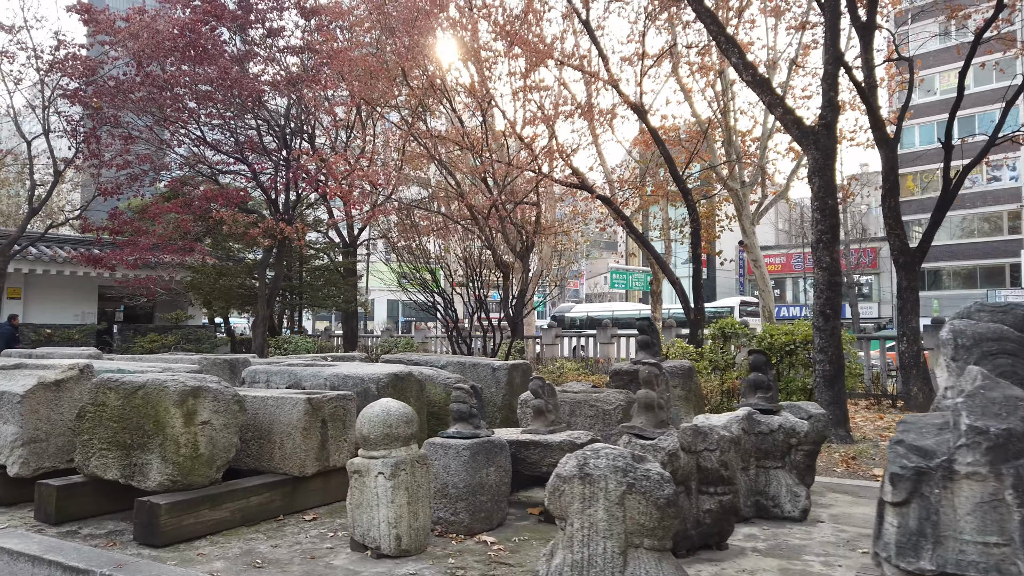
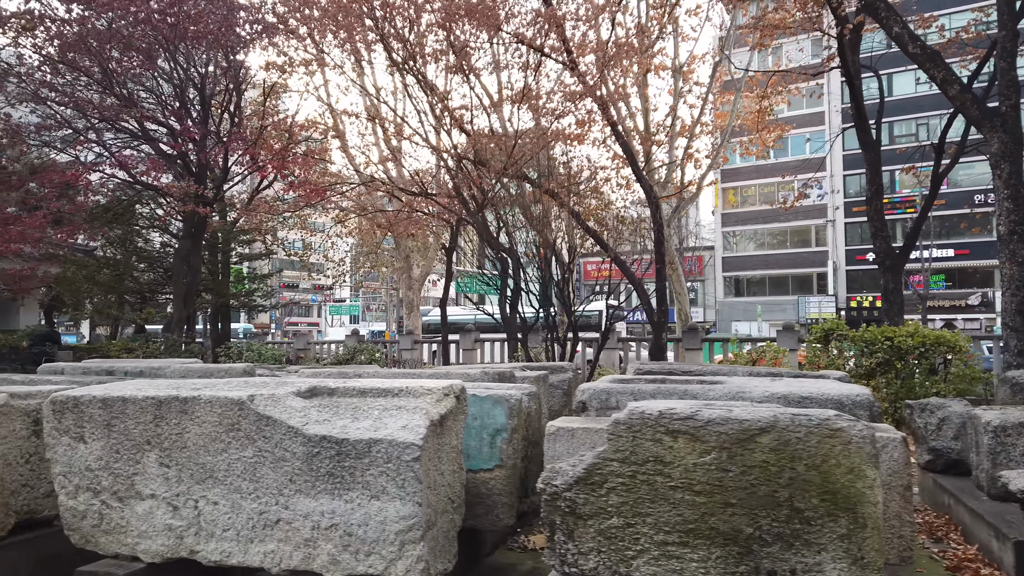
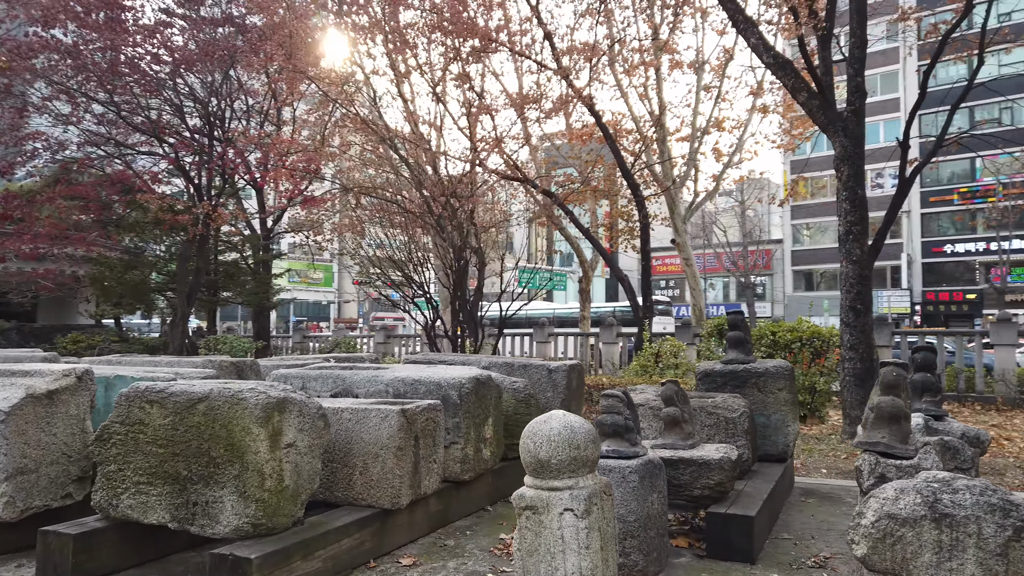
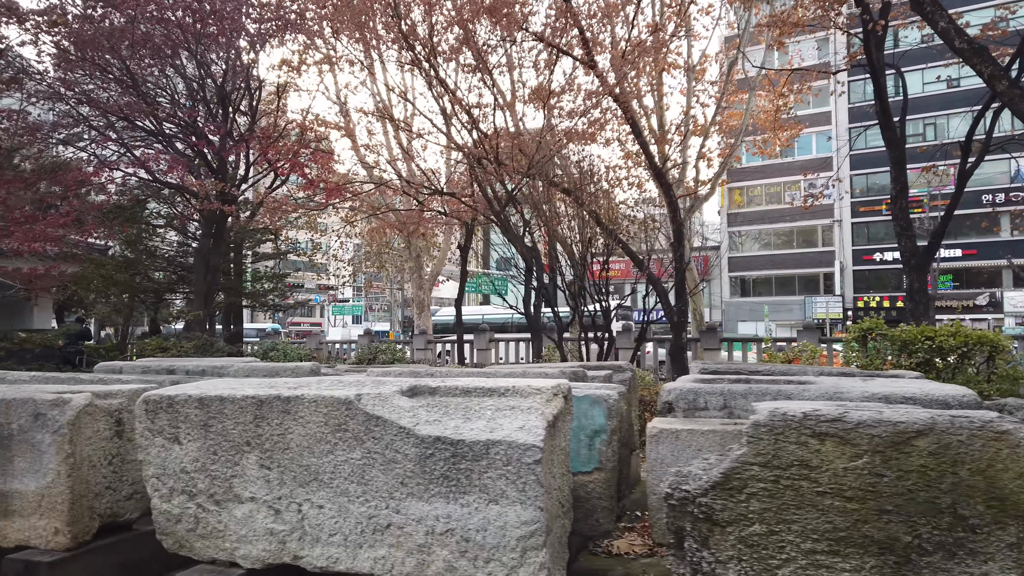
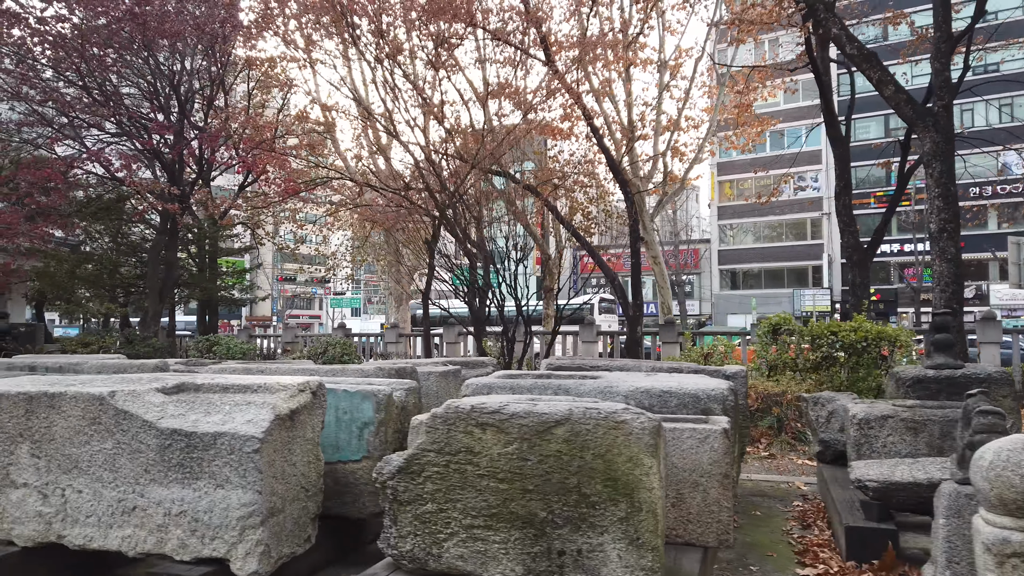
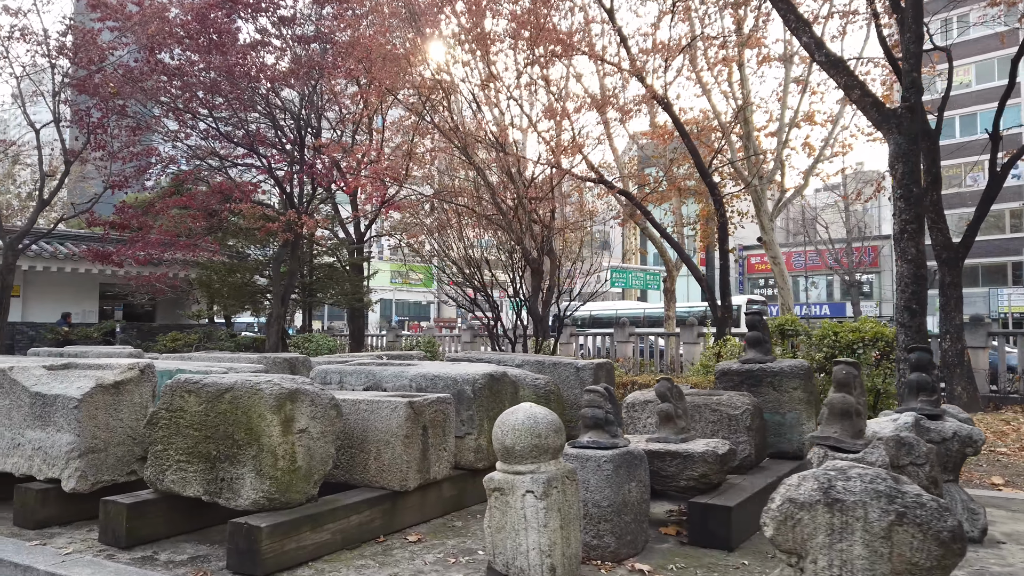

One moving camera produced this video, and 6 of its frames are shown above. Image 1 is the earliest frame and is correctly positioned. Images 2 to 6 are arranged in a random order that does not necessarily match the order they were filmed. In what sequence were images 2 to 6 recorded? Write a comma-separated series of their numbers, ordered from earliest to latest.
6, 3, 5, 2, 4
